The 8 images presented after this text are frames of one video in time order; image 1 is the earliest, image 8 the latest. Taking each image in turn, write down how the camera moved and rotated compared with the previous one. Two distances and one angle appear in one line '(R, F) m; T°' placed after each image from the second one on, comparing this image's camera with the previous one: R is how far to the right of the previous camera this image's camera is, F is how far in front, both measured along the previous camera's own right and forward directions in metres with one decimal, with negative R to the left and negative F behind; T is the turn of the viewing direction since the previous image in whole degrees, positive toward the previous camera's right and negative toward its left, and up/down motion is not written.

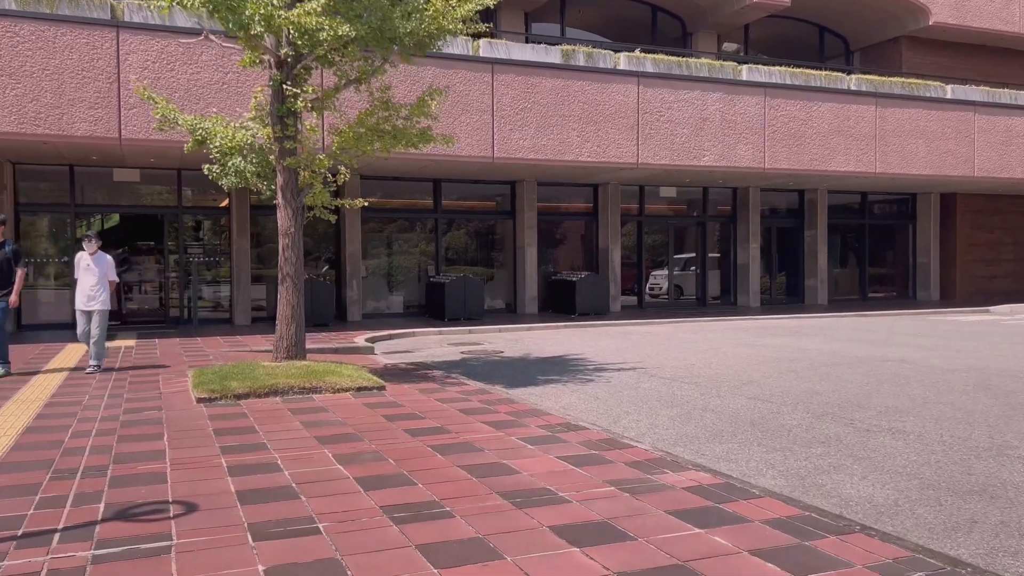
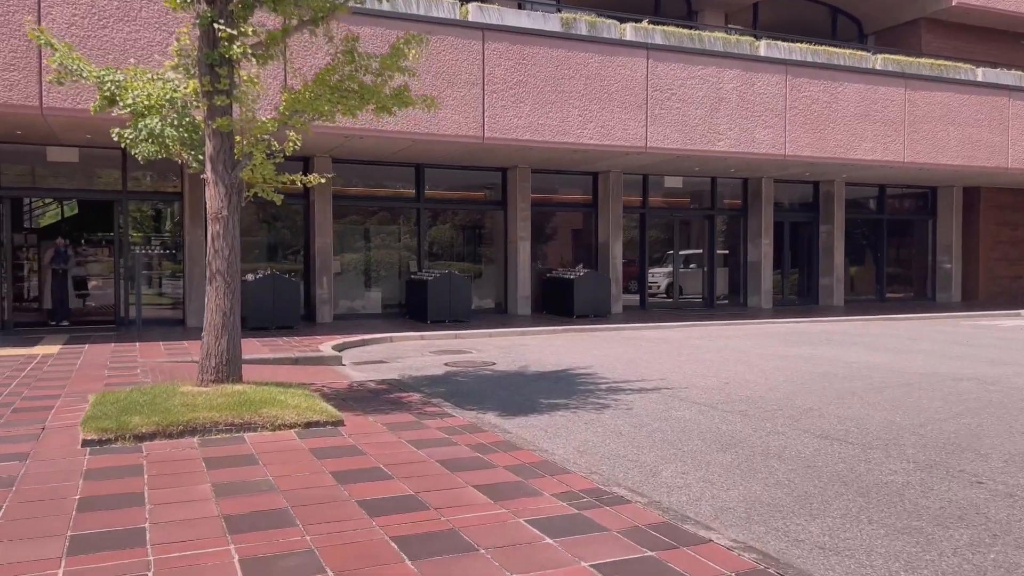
(-0.1, +2.0) m; +1°
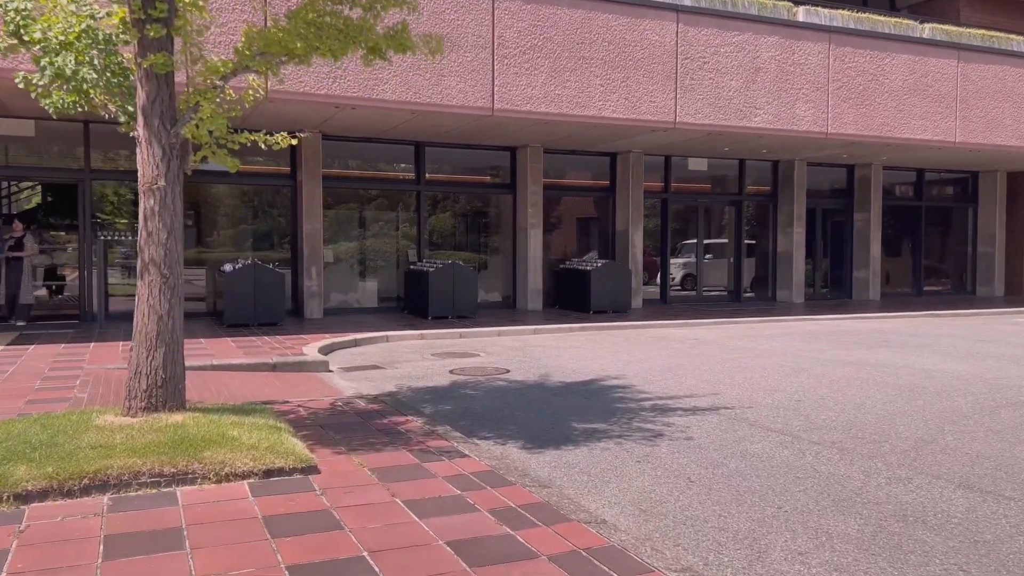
(-0.2, +1.7) m; 0°
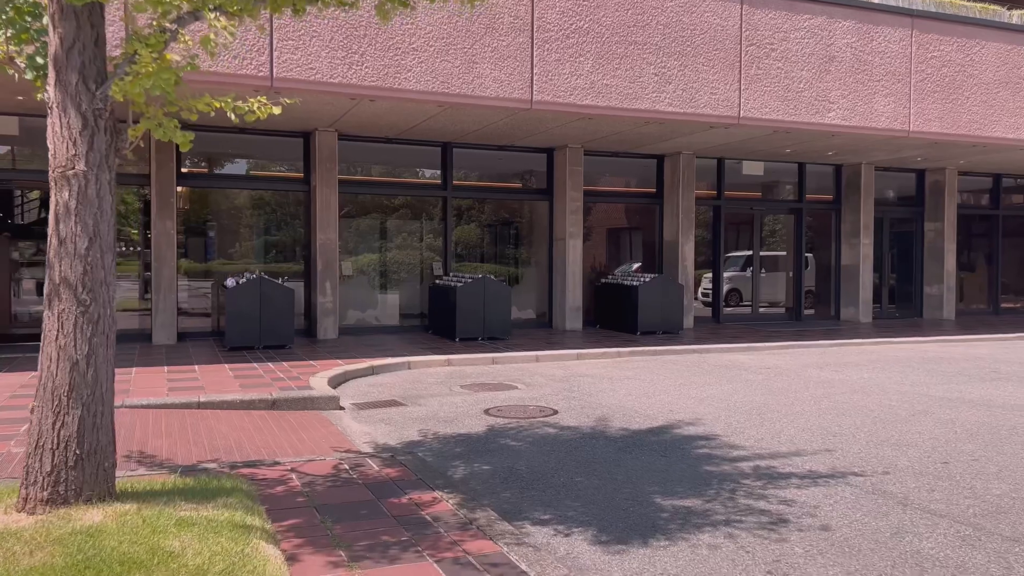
(-0.2, +1.6) m; -2°
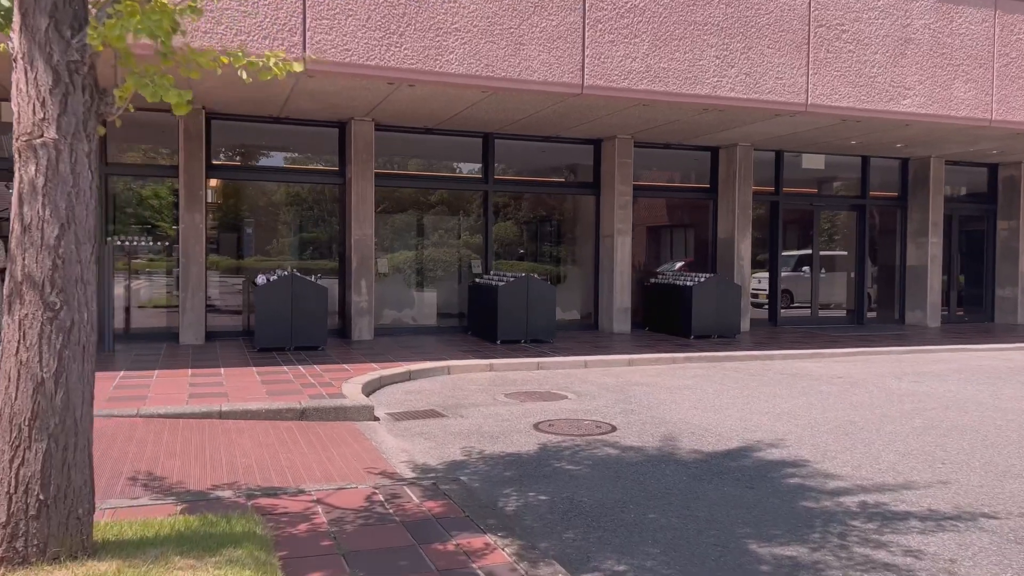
(-0.2, +0.8) m; -2°
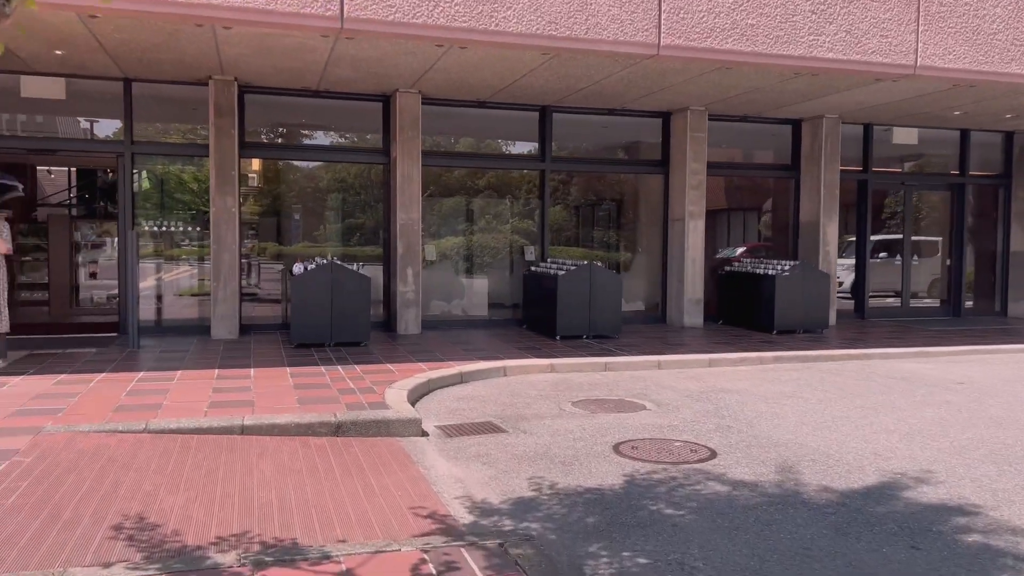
(-0.2, +1.2) m; -3°
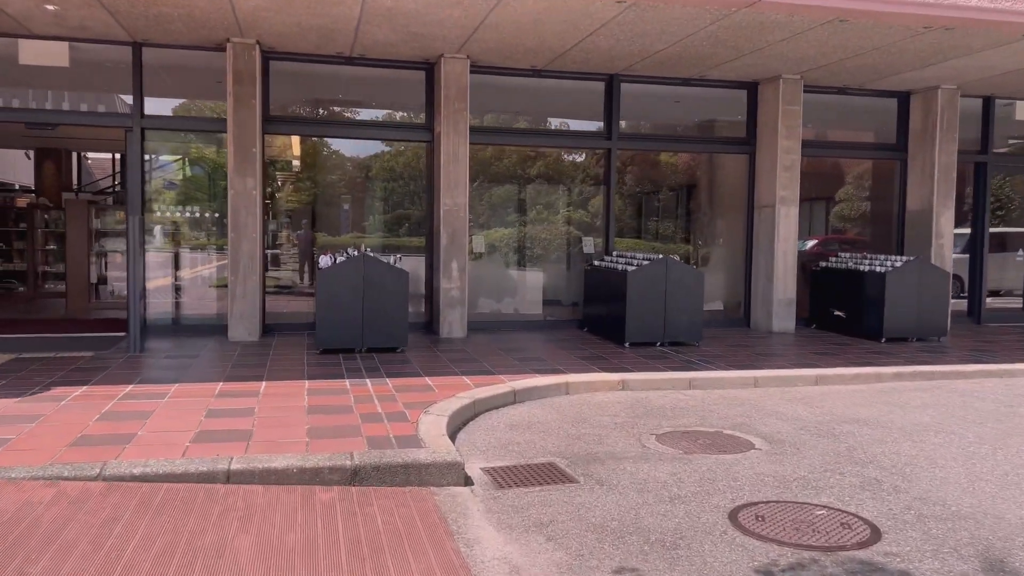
(-0.1, +1.5) m; -3°
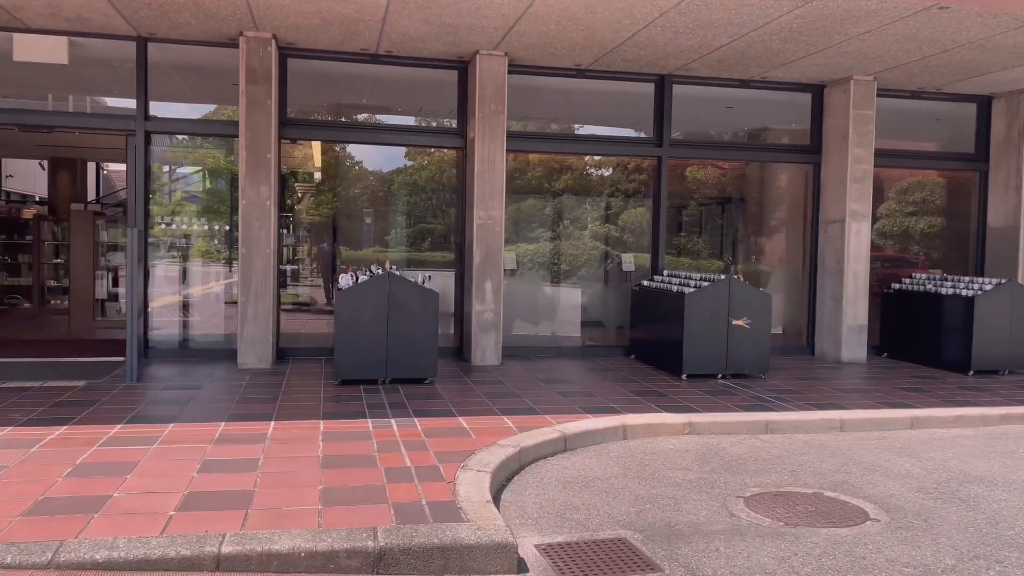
(-0.2, +1.0) m; -1°
